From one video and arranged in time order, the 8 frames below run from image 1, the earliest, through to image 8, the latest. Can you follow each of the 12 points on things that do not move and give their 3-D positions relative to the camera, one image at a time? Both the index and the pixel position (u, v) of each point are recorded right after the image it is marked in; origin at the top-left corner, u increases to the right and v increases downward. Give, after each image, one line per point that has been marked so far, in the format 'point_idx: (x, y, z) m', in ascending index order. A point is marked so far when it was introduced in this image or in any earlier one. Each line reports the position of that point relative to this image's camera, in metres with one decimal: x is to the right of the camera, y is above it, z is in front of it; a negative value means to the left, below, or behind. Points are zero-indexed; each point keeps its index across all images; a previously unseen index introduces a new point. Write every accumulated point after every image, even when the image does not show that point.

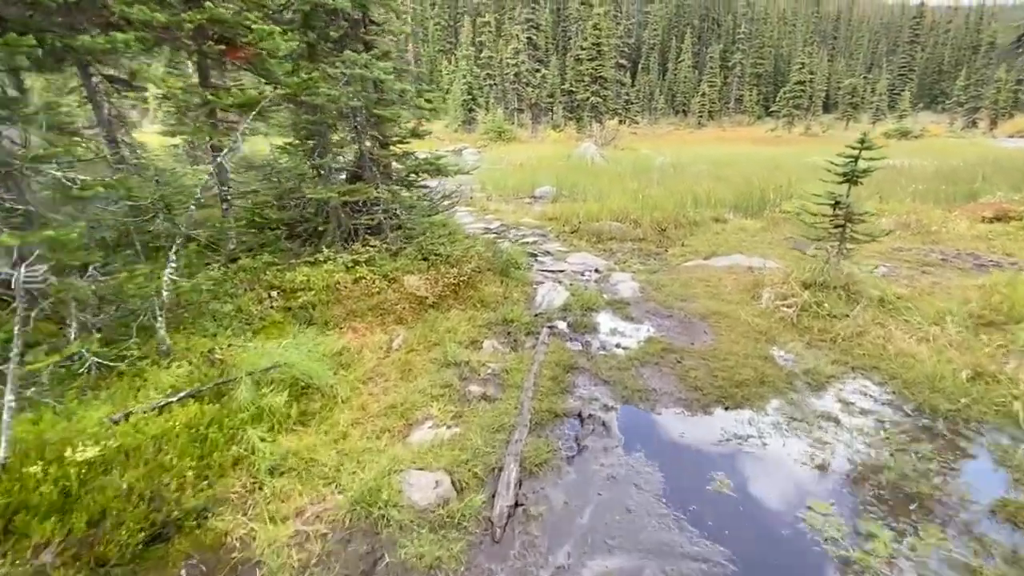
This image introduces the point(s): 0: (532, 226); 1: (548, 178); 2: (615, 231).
0: (+0.5, +1.4, +10.9) m
1: (+1.3, +3.9, +16.9) m
2: (+2.1, +1.2, +9.8) m
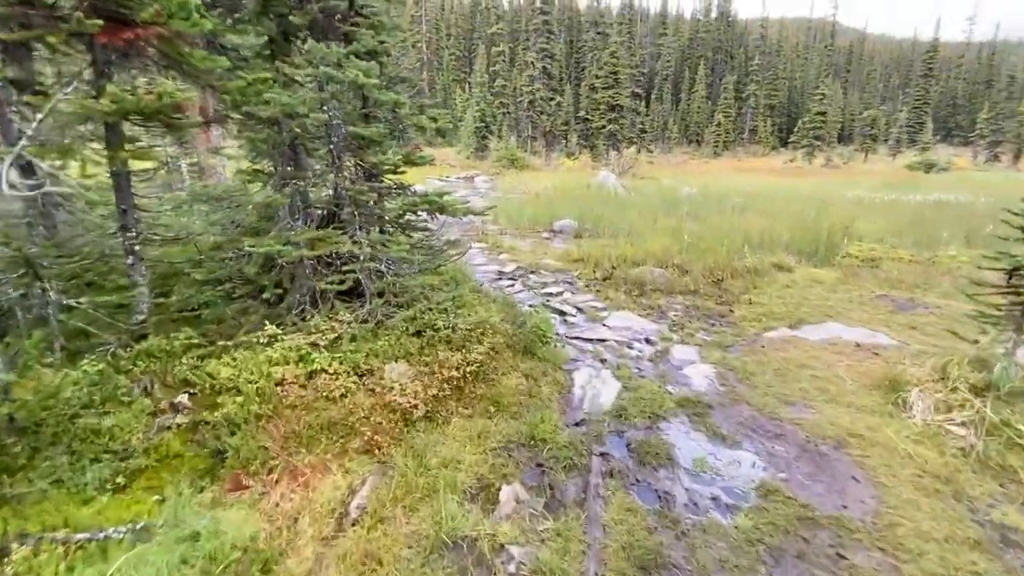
0: (+0.8, +0.4, +9.1) m
1: (+1.8, +2.6, +15.2) m
2: (+2.4, +0.2, +8.0) m
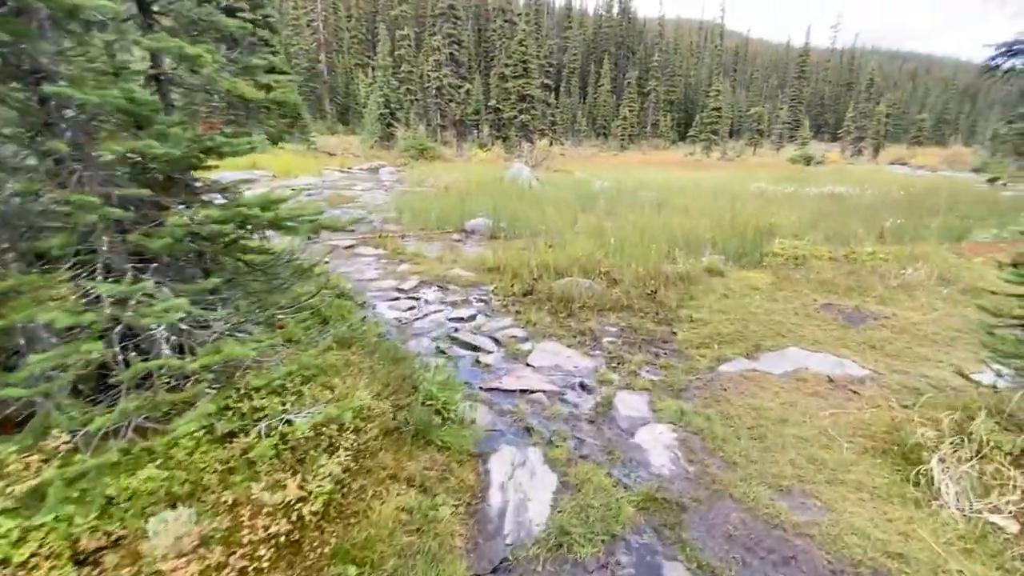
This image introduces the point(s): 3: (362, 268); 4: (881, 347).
0: (-0.7, +0.1, +7.6) m
1: (-0.9, +2.4, +13.7) m
2: (+1.0, 0.0, +6.8) m
3: (-2.6, +0.3, +8.3) m
4: (+3.9, -0.6, +5.2) m
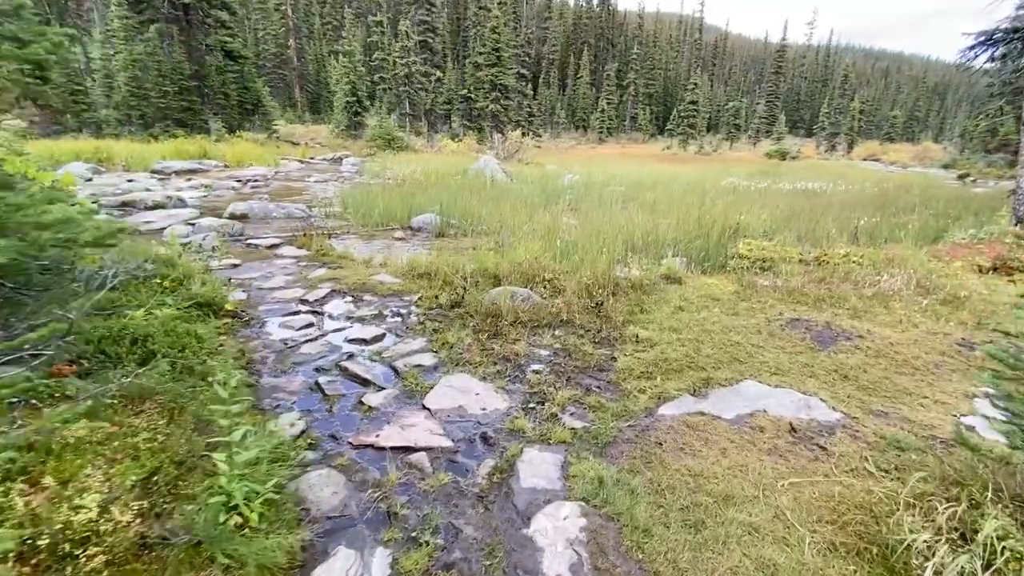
0: (-1.7, -0.1, +6.6) m
1: (-2.1, +2.4, +12.6) m
2: (+0.1, -0.2, +5.8) m
3: (-3.6, +0.2, +7.2) m
4: (+3.1, -0.8, +4.3) m
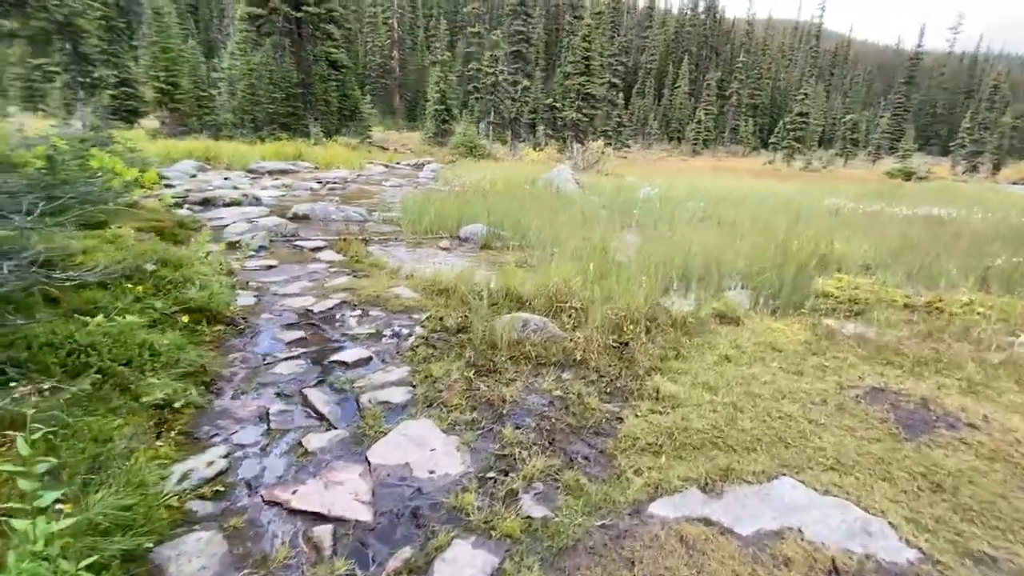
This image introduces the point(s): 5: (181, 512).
0: (-1.4, -0.2, +6.1) m
1: (-0.6, +2.0, +12.2) m
2: (+0.2, -0.5, +5.1) m
3: (-3.2, +0.1, +7.0) m
4: (+2.8, -1.3, +3.1) m
5: (-1.8, -1.2, +2.7) m
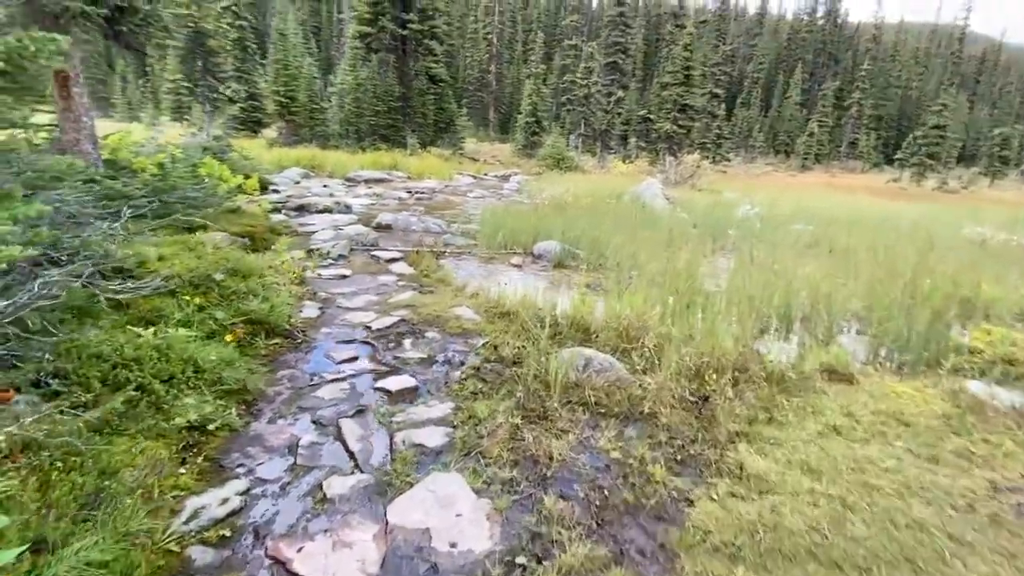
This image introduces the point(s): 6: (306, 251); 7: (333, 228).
0: (-0.7, -0.5, +5.8) m
1: (+1.3, +1.6, +11.7) m
2: (+0.7, -0.8, +4.5) m
3: (-2.2, 0.0, +7.0) m
4: (+2.9, -1.7, +2.1) m
5: (-1.7, -1.4, +2.5) m
6: (-3.9, +0.7, +9.3) m
7: (-4.3, +1.5, +11.7) m
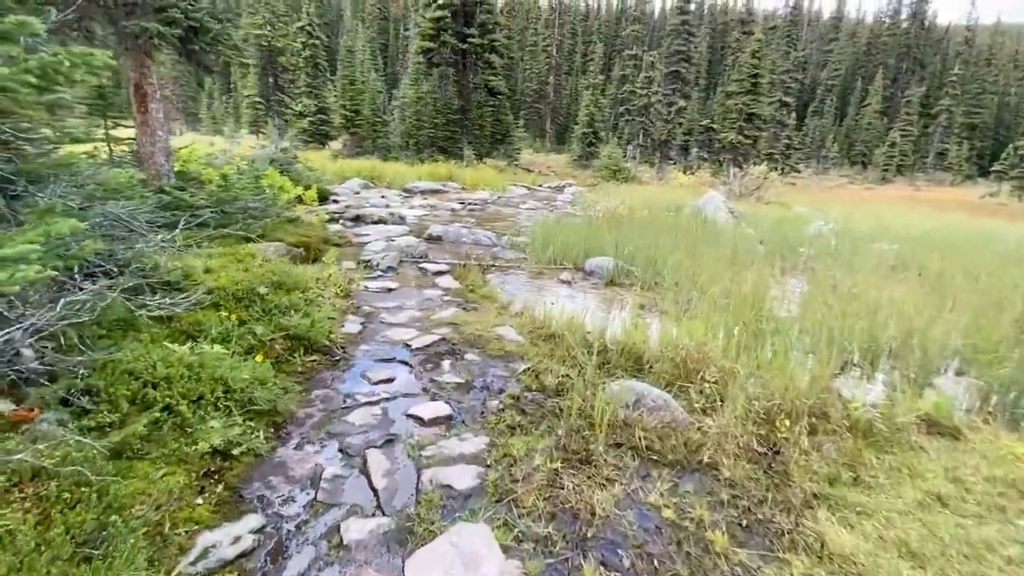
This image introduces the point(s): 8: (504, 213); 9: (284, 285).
0: (-0.2, -0.7, +5.5) m
1: (+2.5, +1.1, +11.1) m
2: (+1.1, -1.1, +4.0) m
3: (-1.6, -0.3, +6.9) m
4: (+3.0, -2.0, +1.4) m
5: (-1.6, -1.5, +2.3) m
6: (-3.0, +0.5, +9.3) m
7: (-3.1, +1.2, +11.8) m
8: (-0.3, +2.7, +17.7) m
9: (-2.7, 0.0, +5.7) m
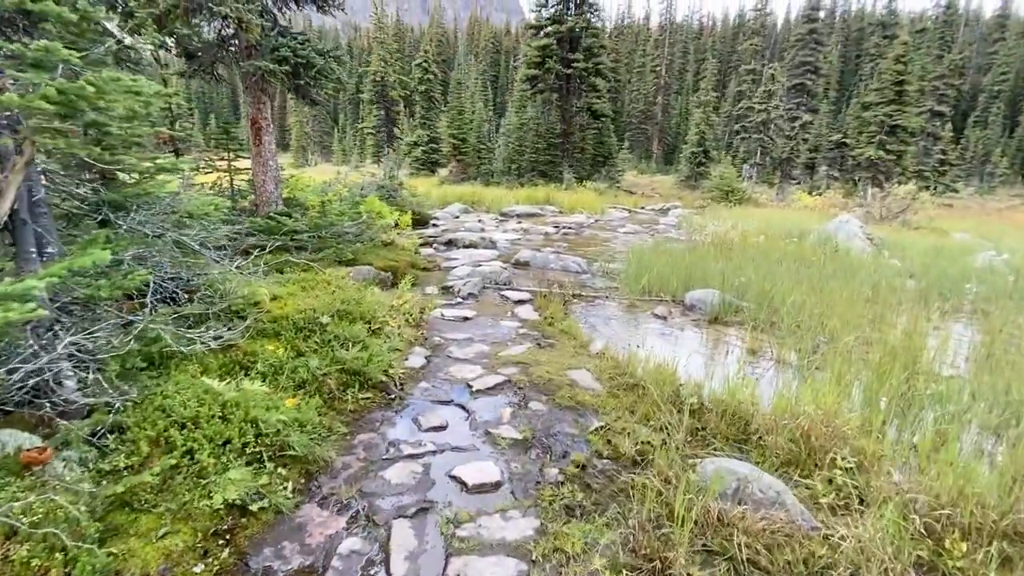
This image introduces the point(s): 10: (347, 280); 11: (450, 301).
0: (+0.5, -1.1, +4.8) m
1: (+4.4, +0.4, +9.8) m
2: (+1.5, -1.4, +3.1) m
3: (-0.5, -0.7, +6.4) m
4: (+2.7, -2.3, +0.1) m
5: (-1.5, -1.7, +1.9) m
6: (-1.4, 0.0, +9.2) m
7: (-1.0, +0.6, +11.6) m
8: (+3.0, +1.7, +16.8) m
9: (-1.8, -0.3, +5.5) m
10: (-2.3, +0.1, +6.8) m
11: (-1.1, -0.2, +8.4) m
